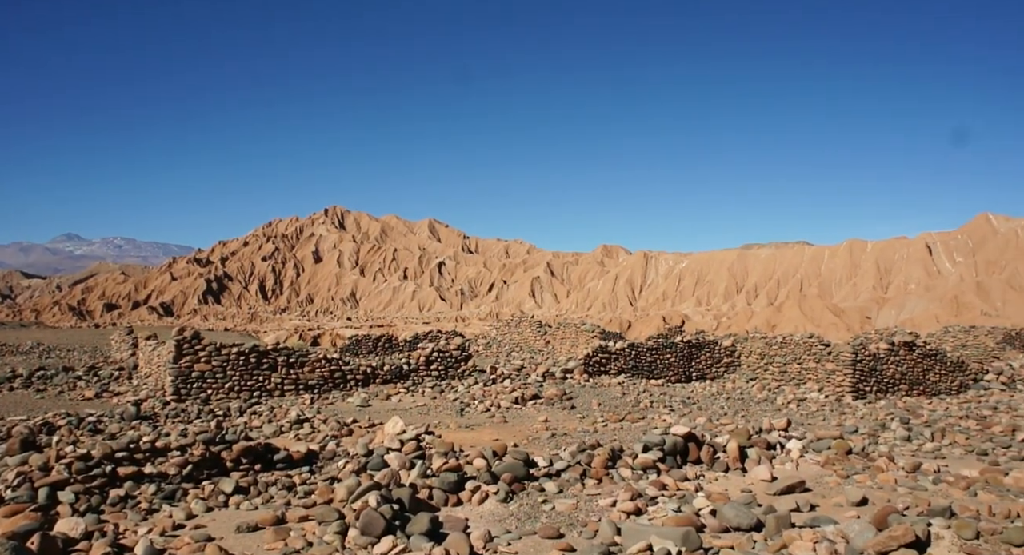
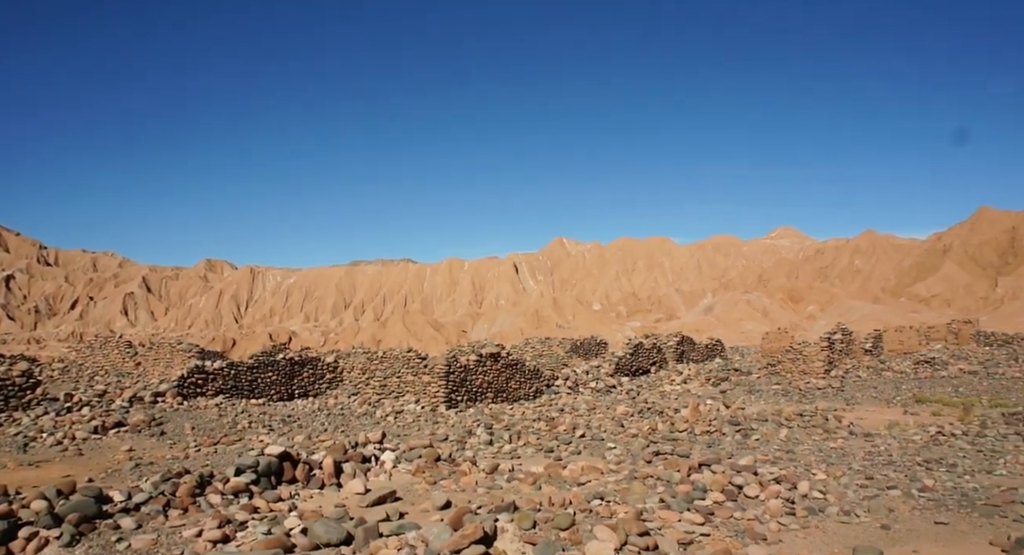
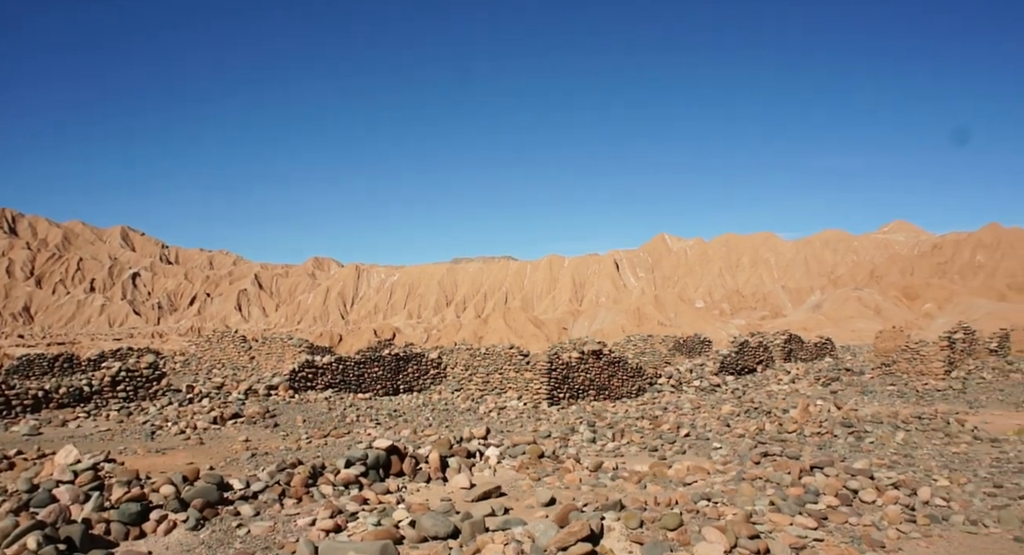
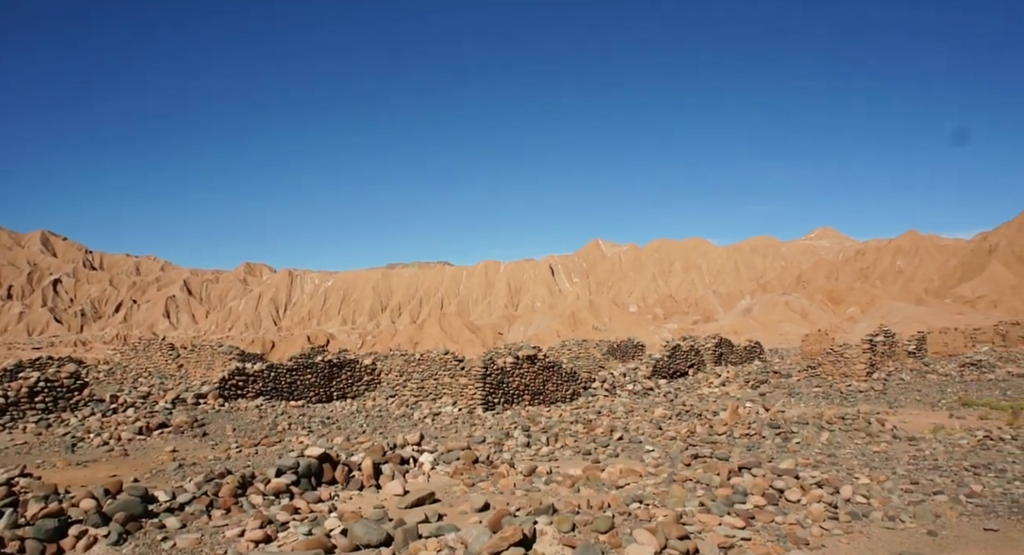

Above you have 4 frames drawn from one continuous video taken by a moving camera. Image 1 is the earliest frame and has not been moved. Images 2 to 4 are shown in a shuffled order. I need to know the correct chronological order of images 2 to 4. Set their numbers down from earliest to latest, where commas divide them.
3, 4, 2
